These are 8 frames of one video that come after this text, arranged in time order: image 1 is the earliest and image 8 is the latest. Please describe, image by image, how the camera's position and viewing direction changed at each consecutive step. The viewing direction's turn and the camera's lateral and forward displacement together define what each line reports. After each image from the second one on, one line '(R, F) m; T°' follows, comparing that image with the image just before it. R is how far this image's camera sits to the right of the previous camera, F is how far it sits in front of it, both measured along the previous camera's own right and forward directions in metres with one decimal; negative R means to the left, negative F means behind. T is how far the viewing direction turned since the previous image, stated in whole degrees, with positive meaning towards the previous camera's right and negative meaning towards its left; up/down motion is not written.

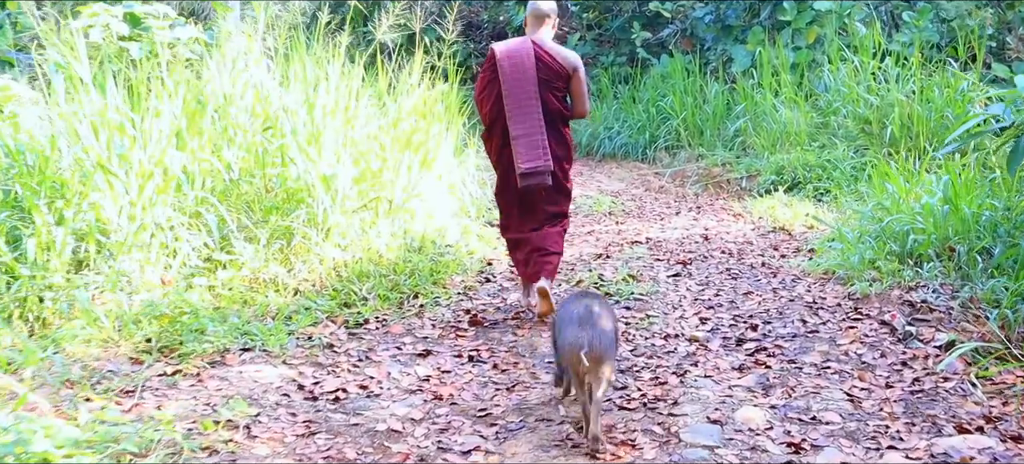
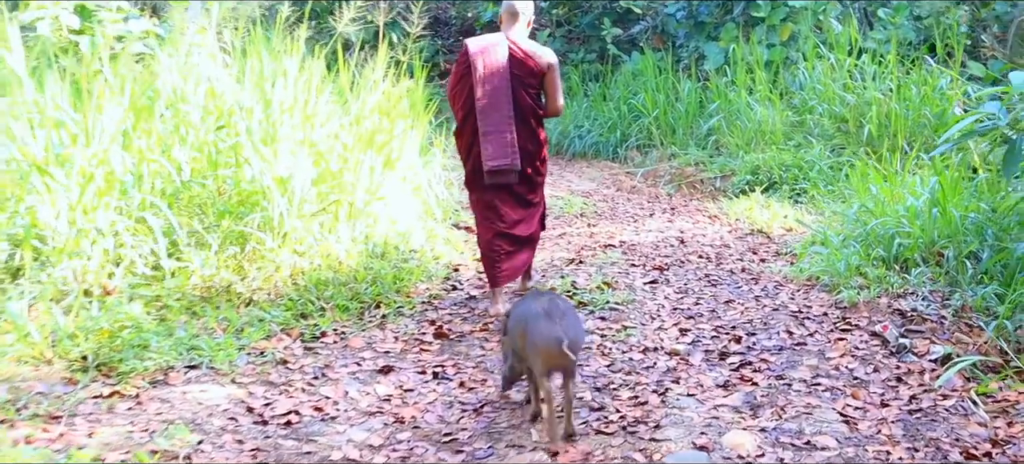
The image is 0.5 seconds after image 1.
(0.0, +0.2) m; +1°
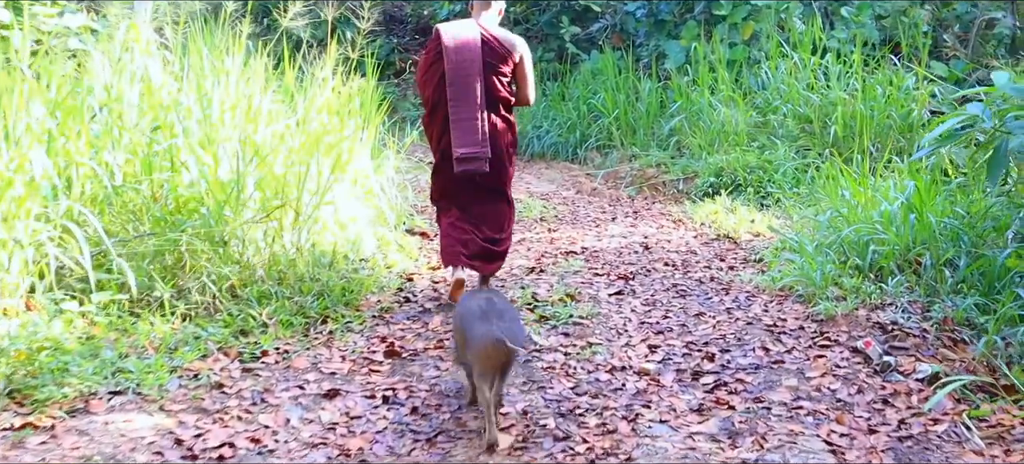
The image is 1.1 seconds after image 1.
(0.0, +0.3) m; +2°
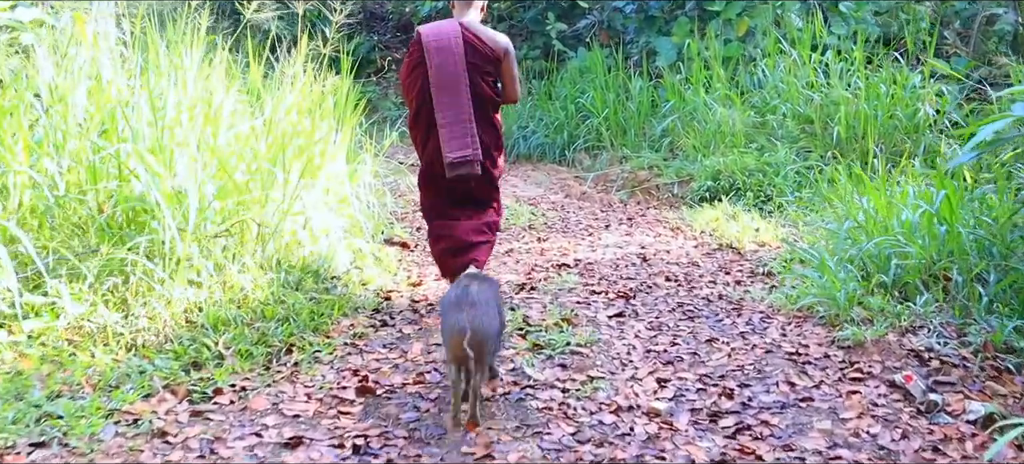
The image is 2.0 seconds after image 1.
(0.0, +0.4) m; +1°
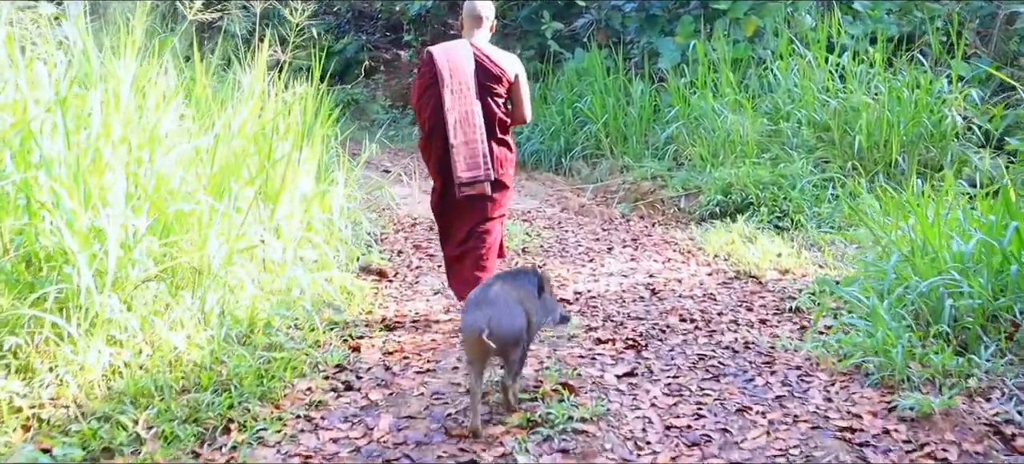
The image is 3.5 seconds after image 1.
(0.0, +0.6) m; 0°
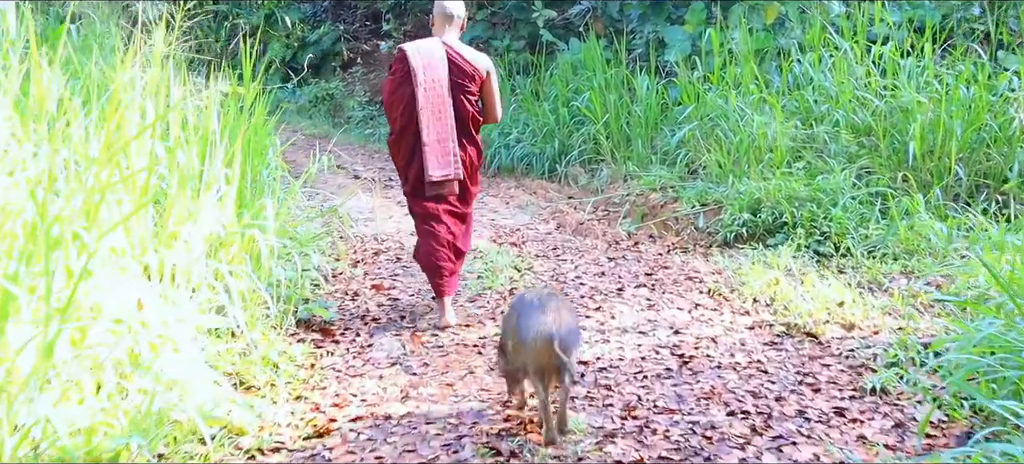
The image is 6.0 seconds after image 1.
(0.0, +1.1) m; 0°
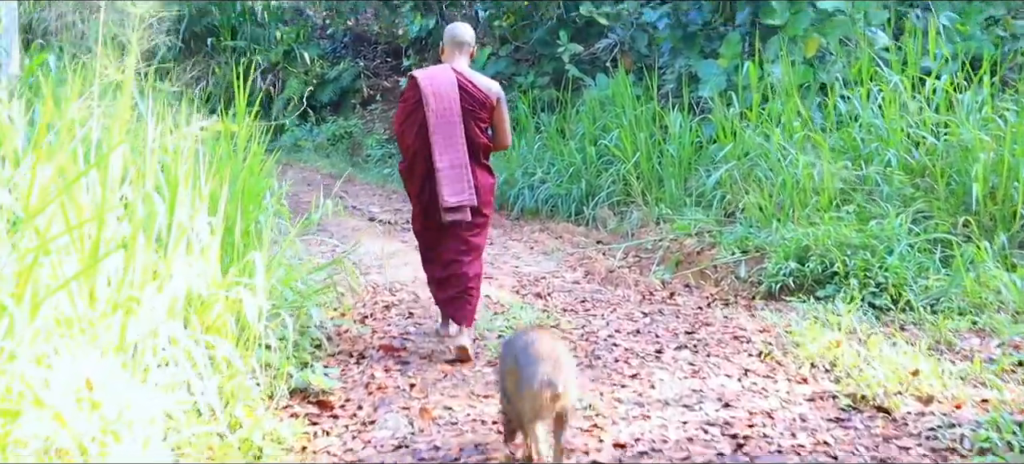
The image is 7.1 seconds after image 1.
(0.0, +0.5) m; -1°
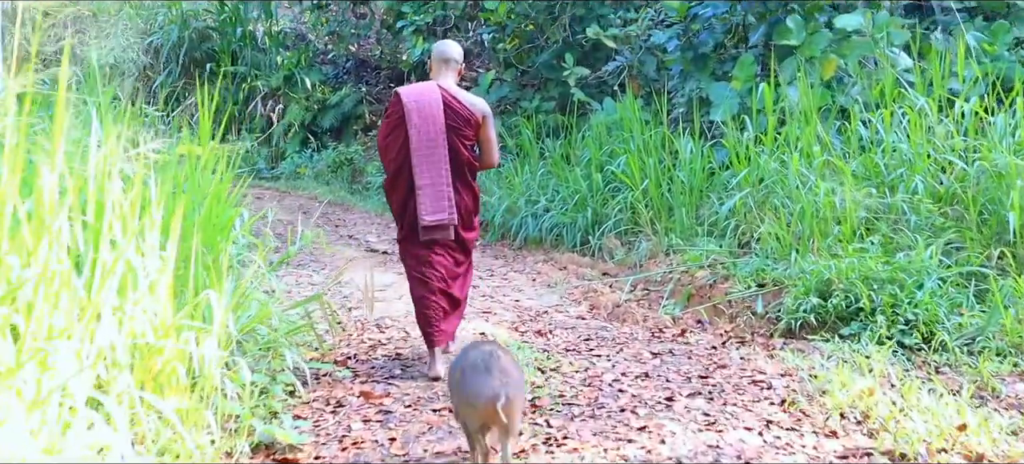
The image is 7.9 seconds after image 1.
(0.0, +0.4) m; 0°
